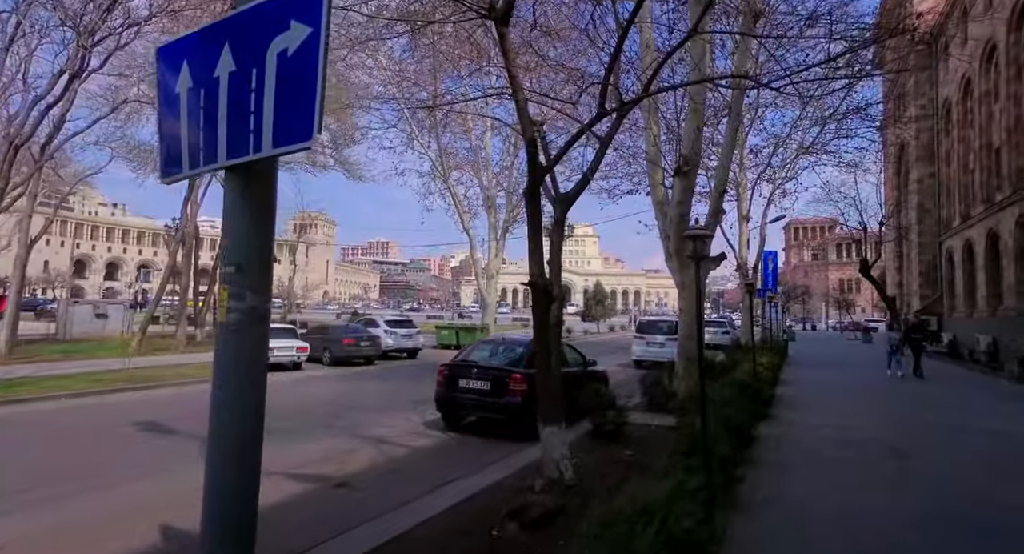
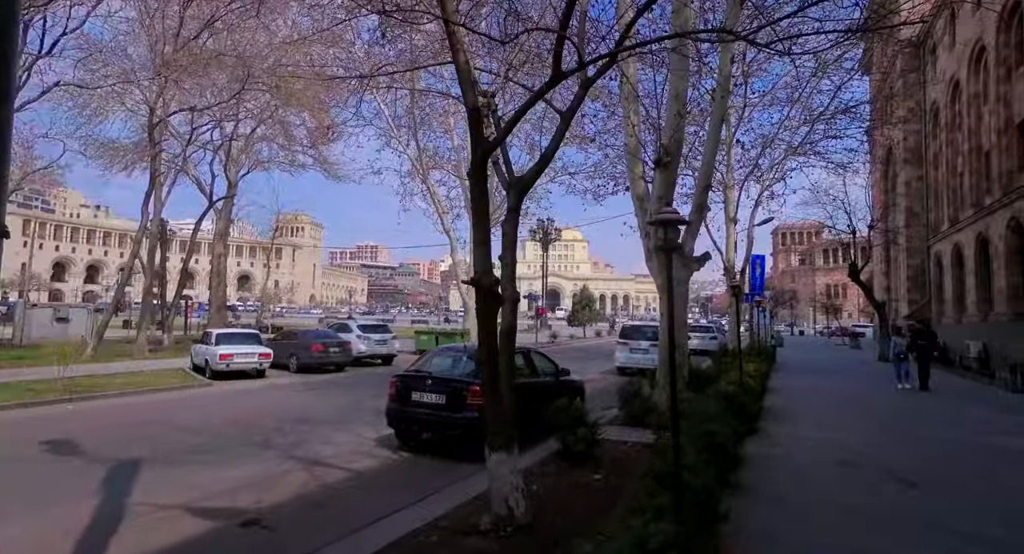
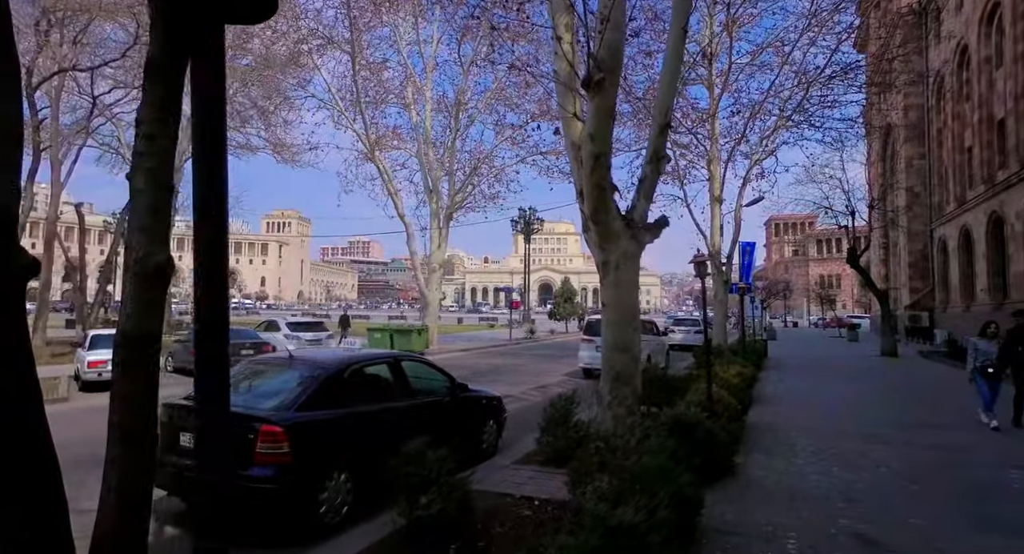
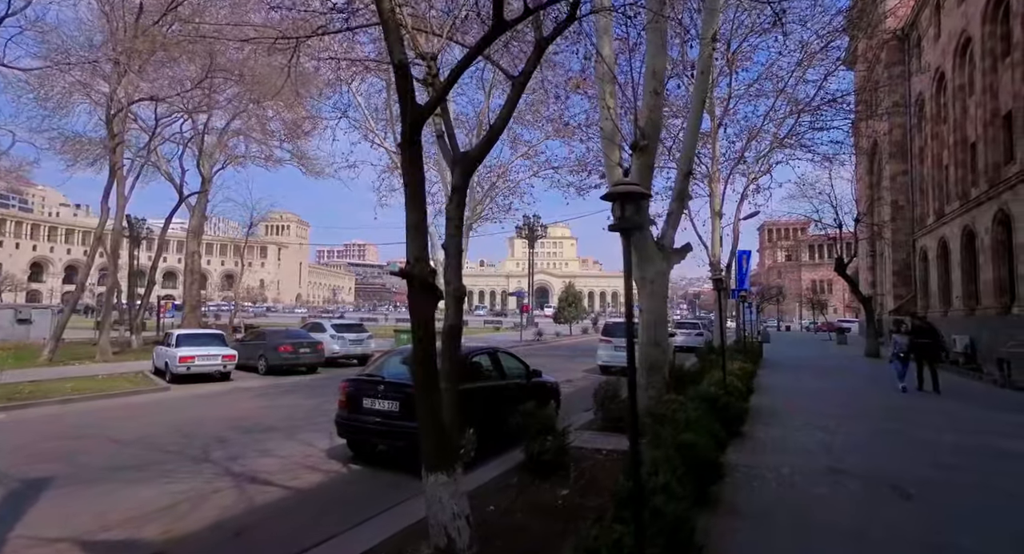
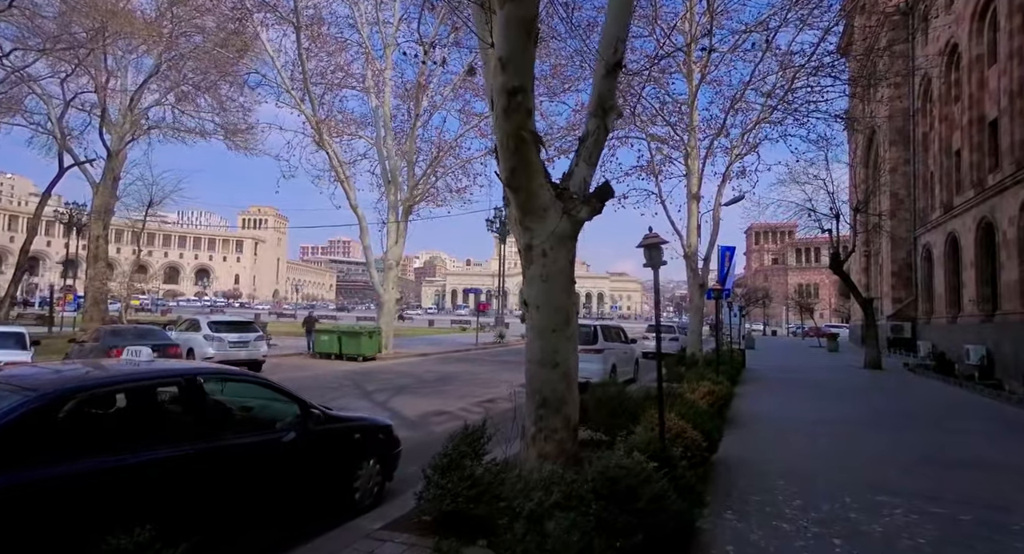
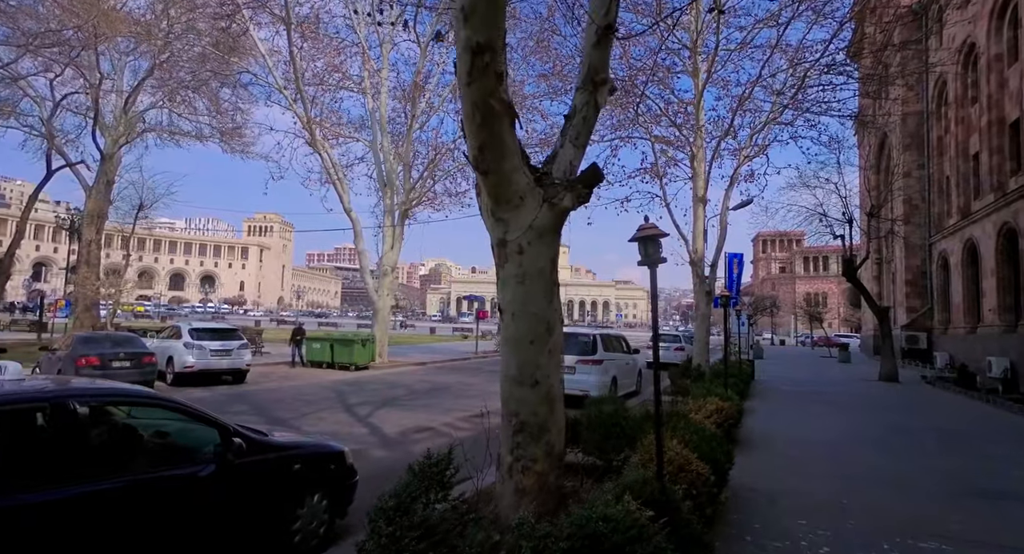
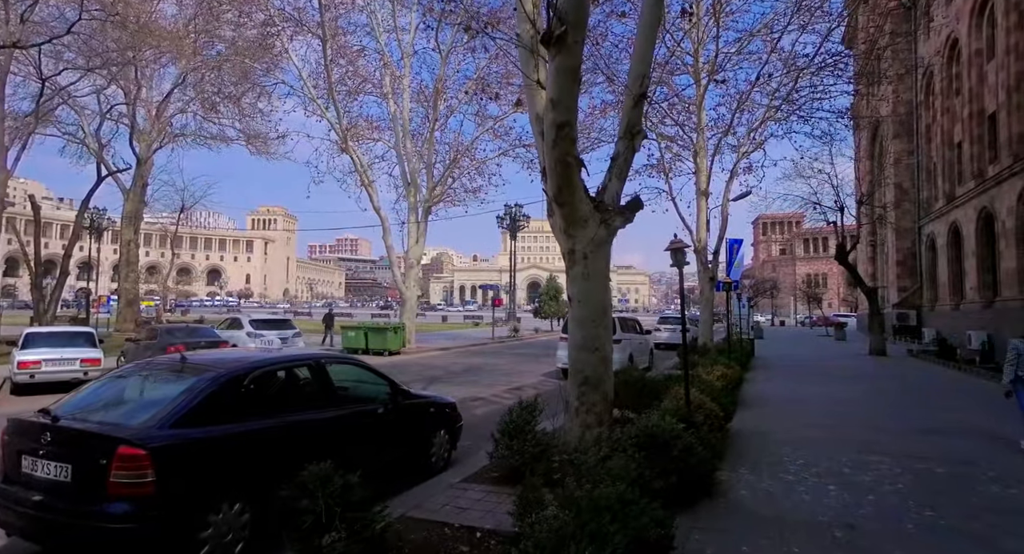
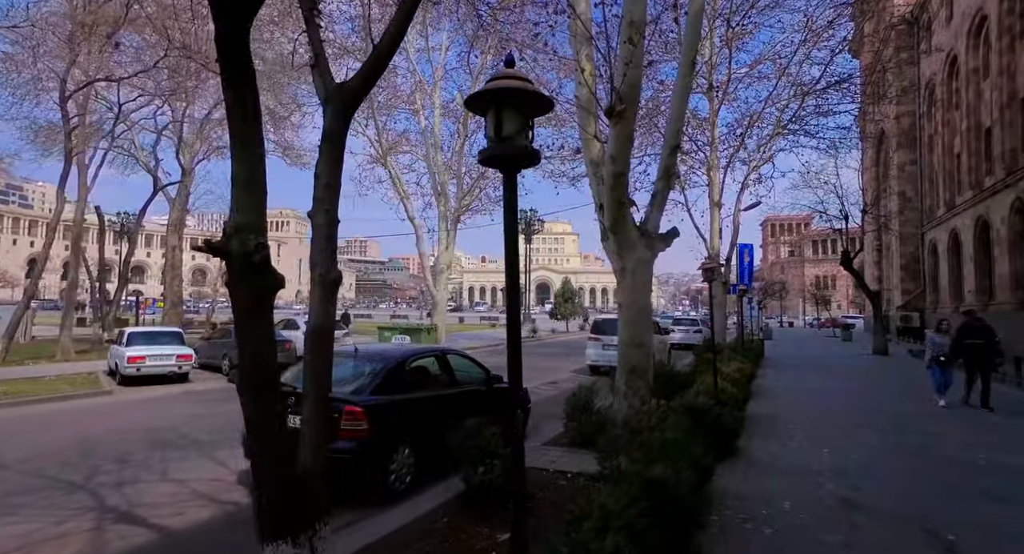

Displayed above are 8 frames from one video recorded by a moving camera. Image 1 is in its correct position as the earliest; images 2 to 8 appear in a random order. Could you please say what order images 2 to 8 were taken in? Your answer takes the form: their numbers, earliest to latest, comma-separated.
2, 4, 8, 3, 7, 5, 6
